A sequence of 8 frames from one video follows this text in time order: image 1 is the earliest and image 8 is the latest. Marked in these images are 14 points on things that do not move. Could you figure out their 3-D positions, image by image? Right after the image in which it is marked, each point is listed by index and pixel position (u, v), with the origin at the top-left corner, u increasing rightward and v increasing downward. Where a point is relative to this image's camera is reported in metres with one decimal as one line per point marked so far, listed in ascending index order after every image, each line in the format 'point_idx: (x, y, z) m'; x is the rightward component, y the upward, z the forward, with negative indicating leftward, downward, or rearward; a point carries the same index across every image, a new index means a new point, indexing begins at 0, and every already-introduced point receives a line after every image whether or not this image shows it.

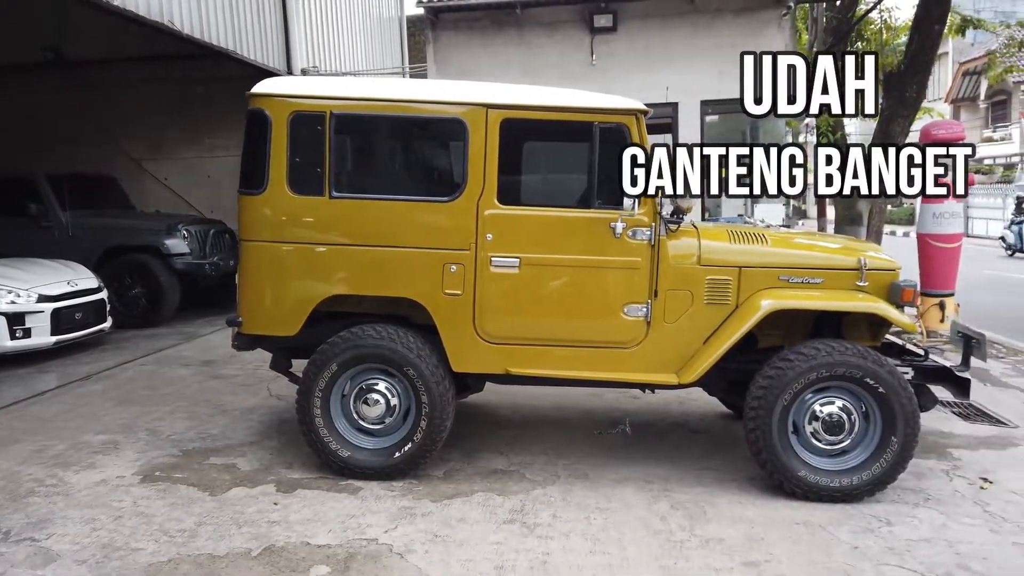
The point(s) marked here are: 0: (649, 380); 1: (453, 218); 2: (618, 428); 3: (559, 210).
0: (+0.8, -0.5, +4.5) m
1: (-0.3, +0.4, +4.4) m
2: (+0.8, -1.0, +5.7) m
3: (+0.2, +0.4, +4.4) m
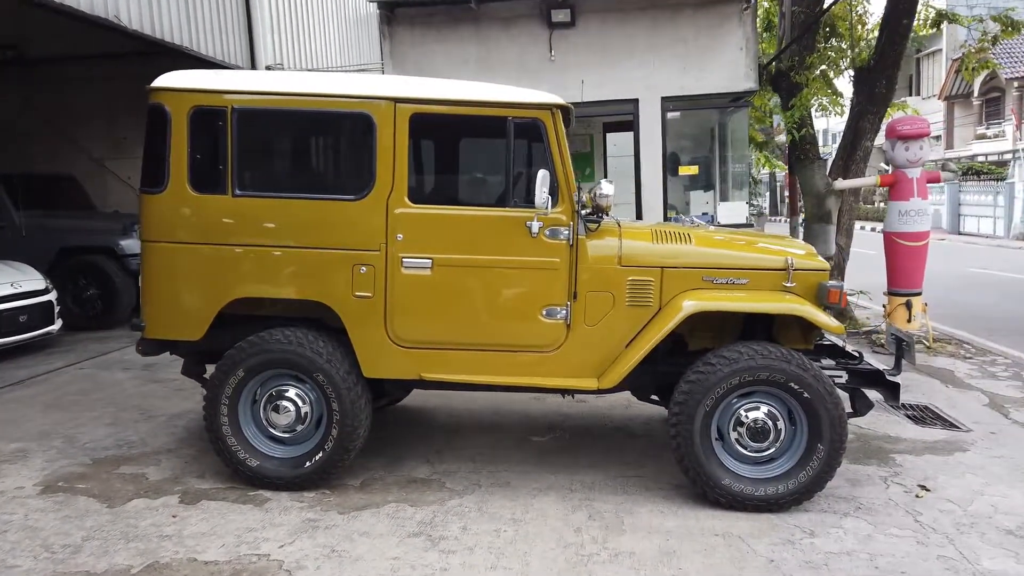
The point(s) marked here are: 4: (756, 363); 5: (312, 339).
0: (+0.3, -0.5, +4.3) m
1: (-0.8, +0.4, +4.2) m
2: (+0.3, -1.0, +5.6) m
3: (-0.2, +0.4, +4.3) m
4: (+1.3, -0.4, +4.1) m
5: (-1.1, -0.3, +4.3) m
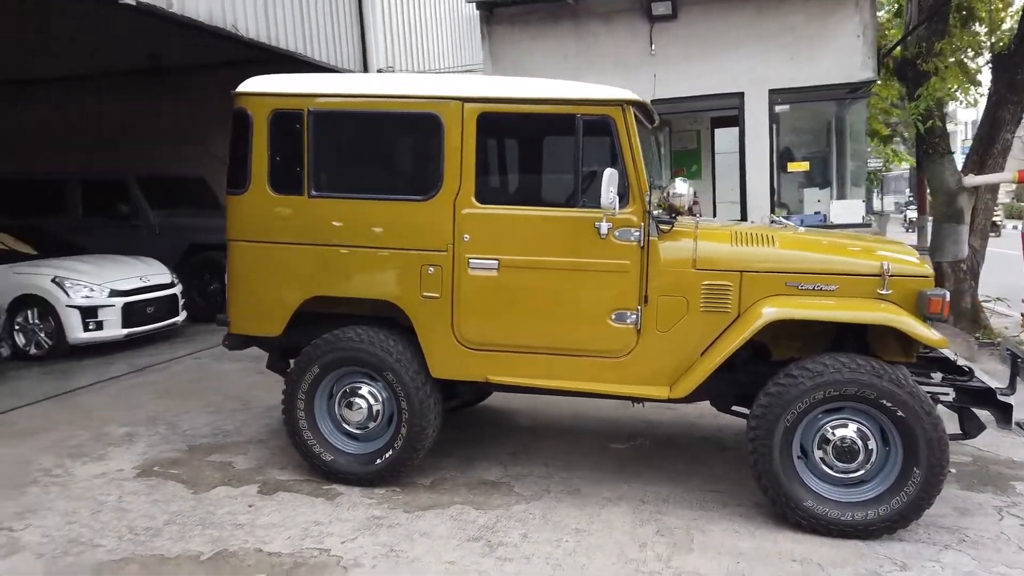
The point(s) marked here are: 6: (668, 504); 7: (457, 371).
0: (+0.7, -0.6, +4.1) m
1: (-0.4, +0.4, +4.2) m
2: (+0.9, -1.1, +5.4) m
3: (+0.1, +0.4, +4.2) m
4: (+1.6, -0.4, +3.8) m
5: (-0.7, -0.3, +4.4) m
6: (+0.9, -1.2, +4.3) m
7: (-0.3, -0.5, +4.3) m
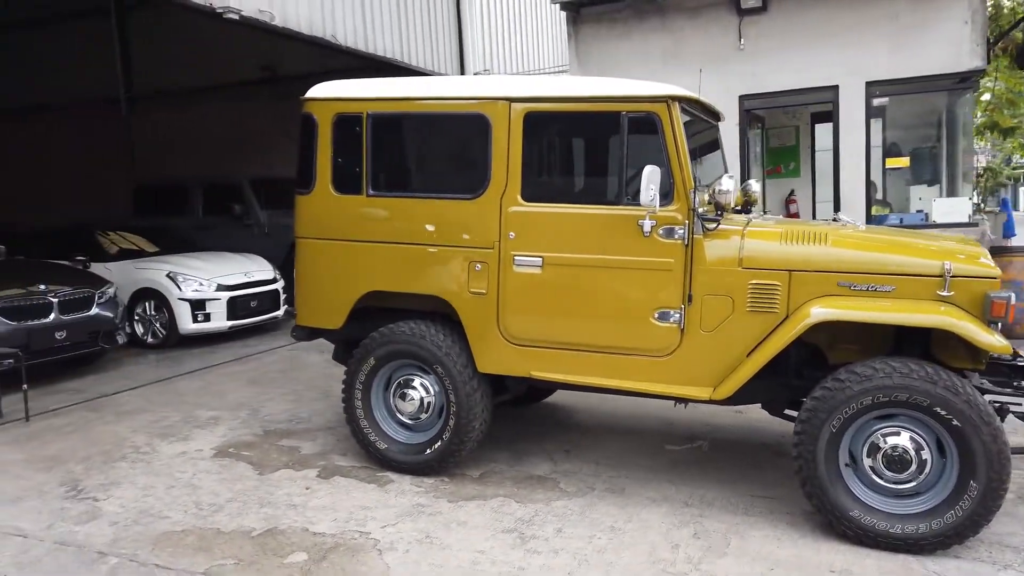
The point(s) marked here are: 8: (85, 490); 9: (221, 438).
0: (+0.9, -0.6, +4.1) m
1: (-0.2, +0.4, +4.4) m
2: (+1.3, -1.1, +5.3) m
3: (+0.4, +0.4, +4.2) m
4: (+1.8, -0.4, +3.6) m
5: (-0.5, -0.3, +4.5) m
6: (+1.1, -1.2, +4.2) m
7: (-0.1, -0.4, +4.4) m
8: (-2.4, -1.1, +4.4) m
9: (-2.0, -1.0, +5.4) m
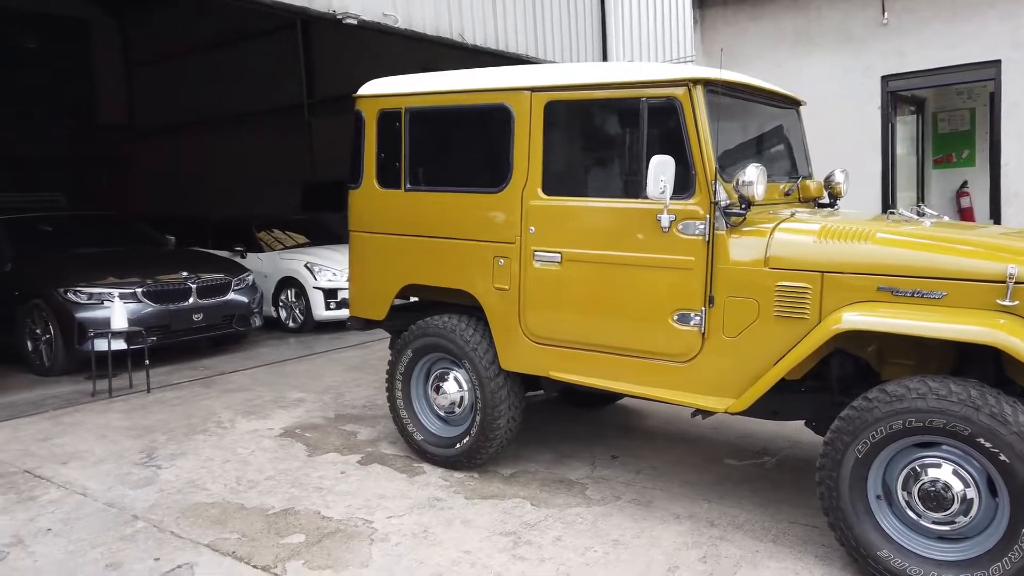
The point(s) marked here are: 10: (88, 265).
0: (+0.9, -0.6, +3.7) m
1: (0.0, +0.4, +4.3) m
2: (+1.6, -1.1, +4.8) m
3: (+0.5, +0.4, +4.0) m
4: (+1.6, -0.5, +3.0) m
5: (-0.3, -0.2, +4.5) m
6: (+1.1, -1.2, +3.8) m
7: (+0.1, -0.4, +4.3) m
8: (-2.2, -1.1, +4.9) m
9: (-1.6, -1.0, +5.7) m
10: (-4.4, +0.2, +8.1) m
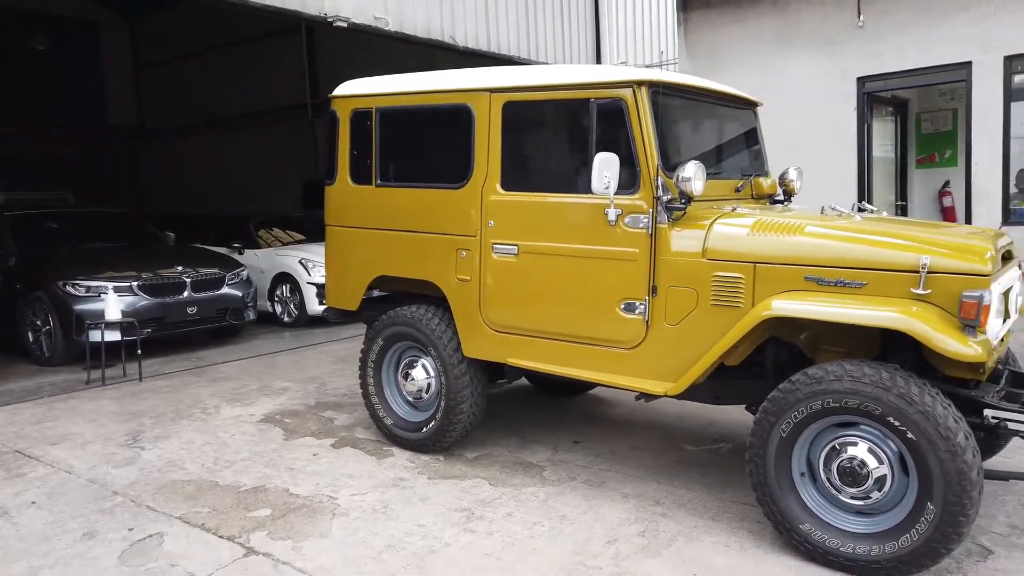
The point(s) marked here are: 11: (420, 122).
0: (+0.7, -0.5, +3.9) m
1: (-0.3, +0.5, +4.5) m
2: (+1.3, -1.0, +5.0) m
3: (+0.2, +0.5, +4.2) m
4: (+1.4, -0.4, +3.2) m
5: (-0.5, -0.2, +4.7) m
6: (+0.9, -1.1, +4.0) m
7: (-0.2, -0.4, +4.5) m
8: (-2.5, -1.0, +5.1) m
9: (-1.8, -0.9, +6.0) m
10: (-4.6, +0.3, +8.4) m
11: (-0.5, +1.0, +4.7) m
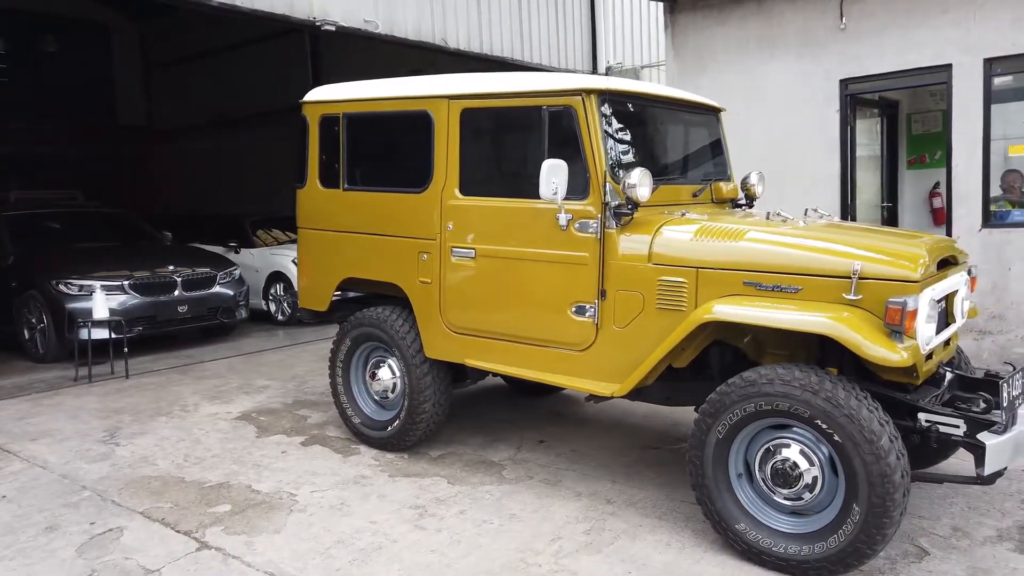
0: (+0.4, -0.5, +4.0) m
1: (-0.5, +0.5, +4.6) m
2: (+1.1, -1.0, +5.1) m
3: (0.0, +0.5, +4.3) m
4: (+1.1, -0.4, +3.3) m
5: (-0.7, -0.2, +4.8) m
6: (+0.6, -1.2, +4.1) m
7: (-0.4, -0.4, +4.6) m
8: (-2.7, -1.0, +5.3) m
9: (-2.0, -0.9, +6.1) m
10: (-4.8, +0.3, +8.6) m
11: (-0.8, +1.0, +4.8) m
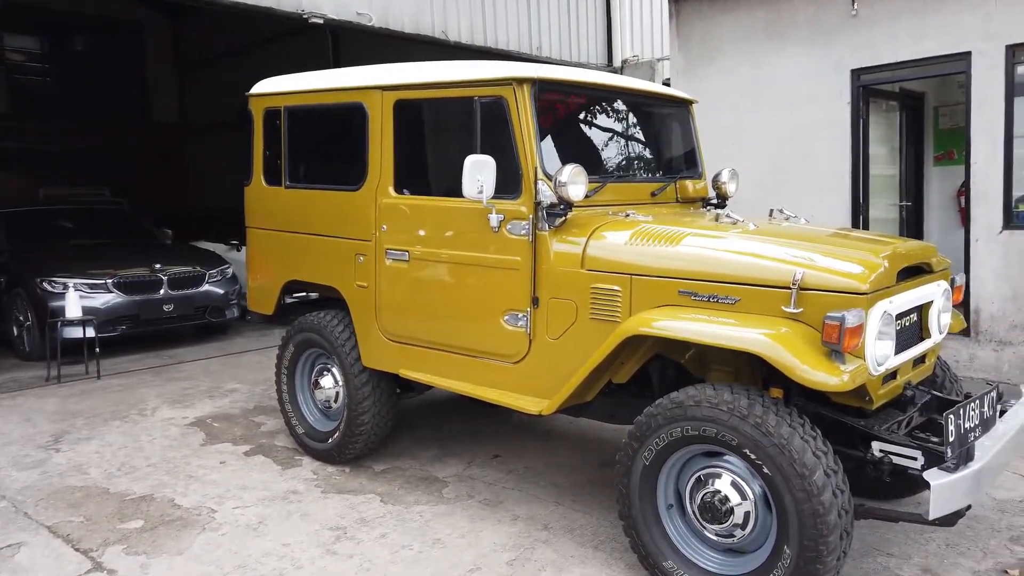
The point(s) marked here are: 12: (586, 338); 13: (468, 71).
0: (+0.1, -0.6, +3.7) m
1: (-0.8, +0.5, +4.3) m
2: (+0.8, -1.1, +4.7) m
3: (-0.3, +0.5, +4.0) m
4: (+0.7, -0.5, +2.9) m
5: (-1.1, -0.2, +4.6) m
6: (+0.3, -1.2, +3.7) m
7: (-0.7, -0.4, +4.3) m
8: (-3.0, -1.0, +5.1) m
9: (-2.3, -0.9, +5.9) m
10: (-4.9, +0.3, +8.5) m
11: (-1.1, +1.0, +4.5) m
12: (+0.3, -0.2, +3.5) m
13: (-0.2, +1.1, +3.8) m
